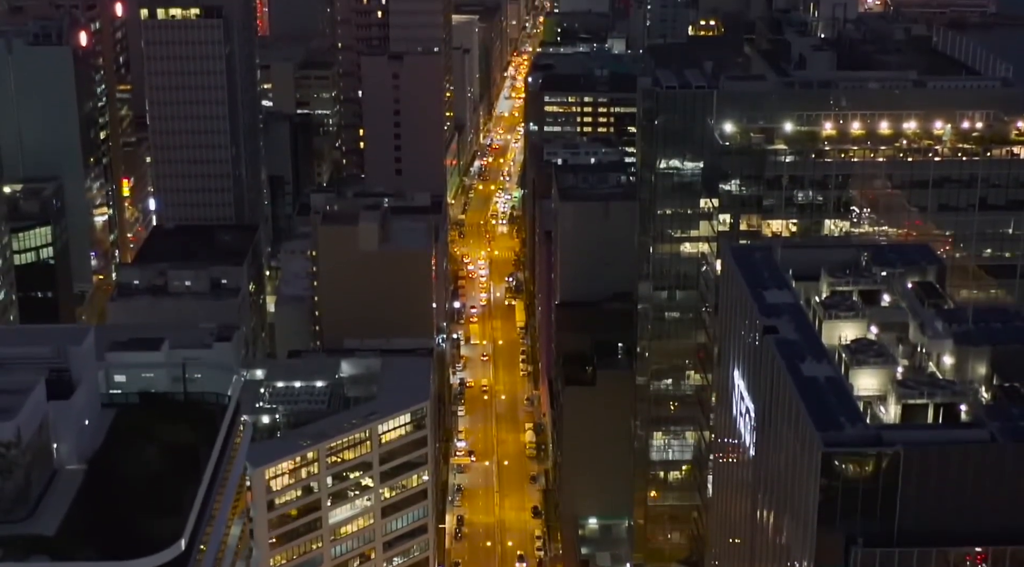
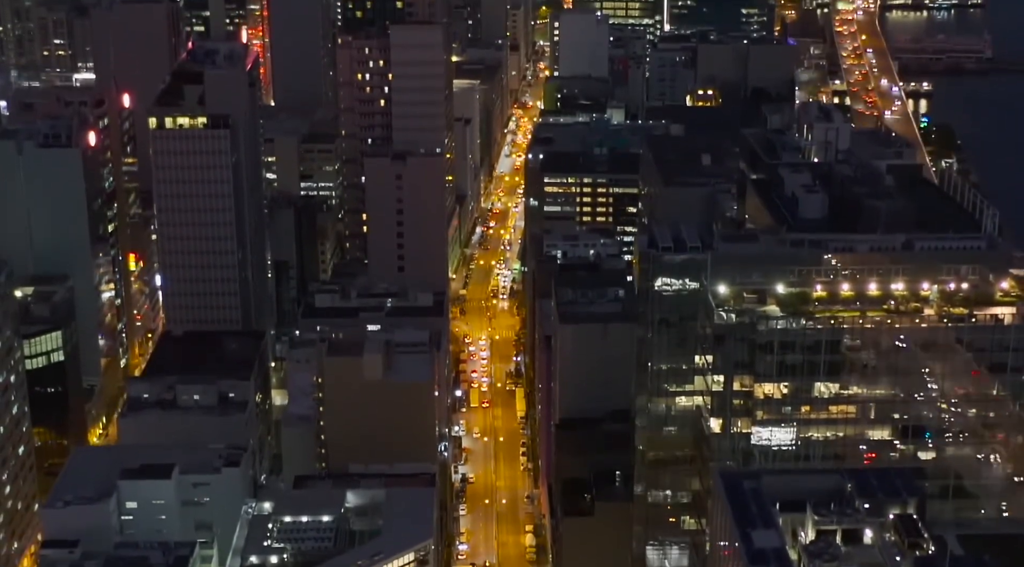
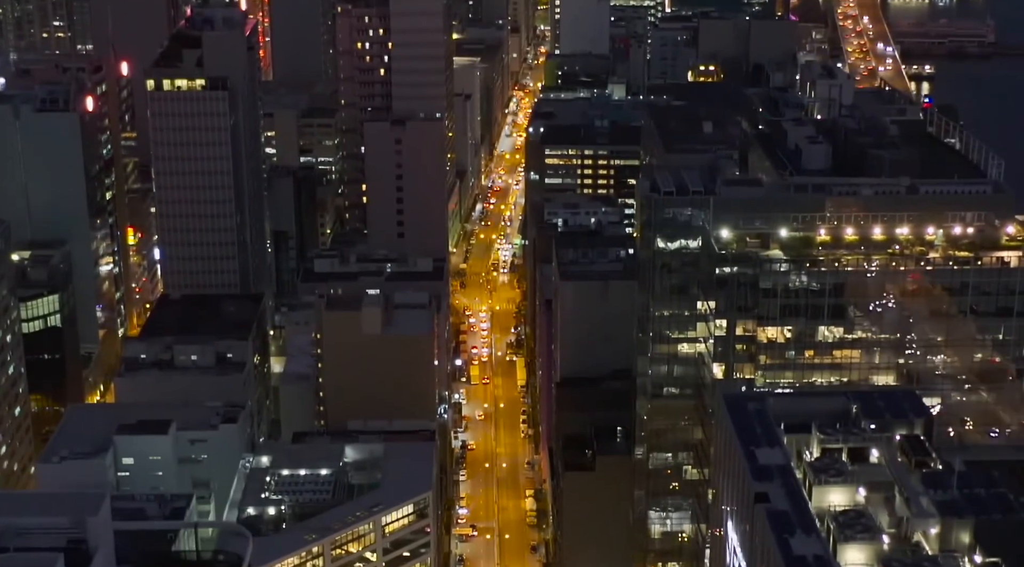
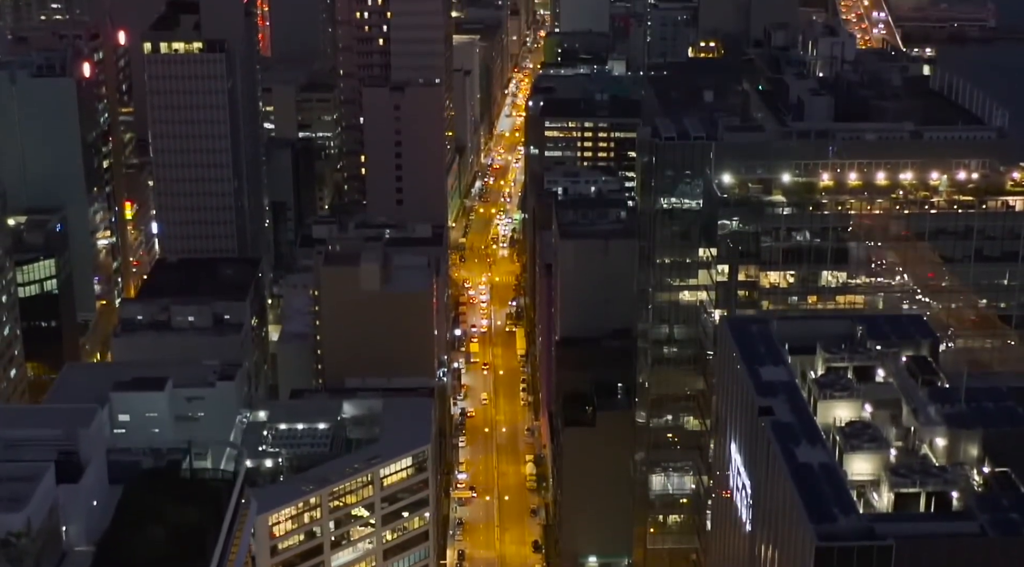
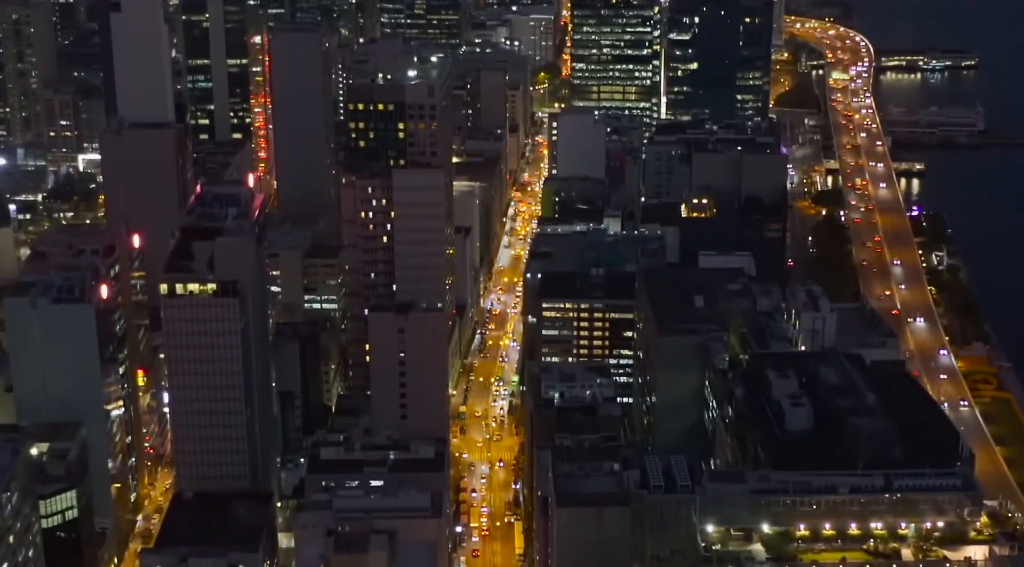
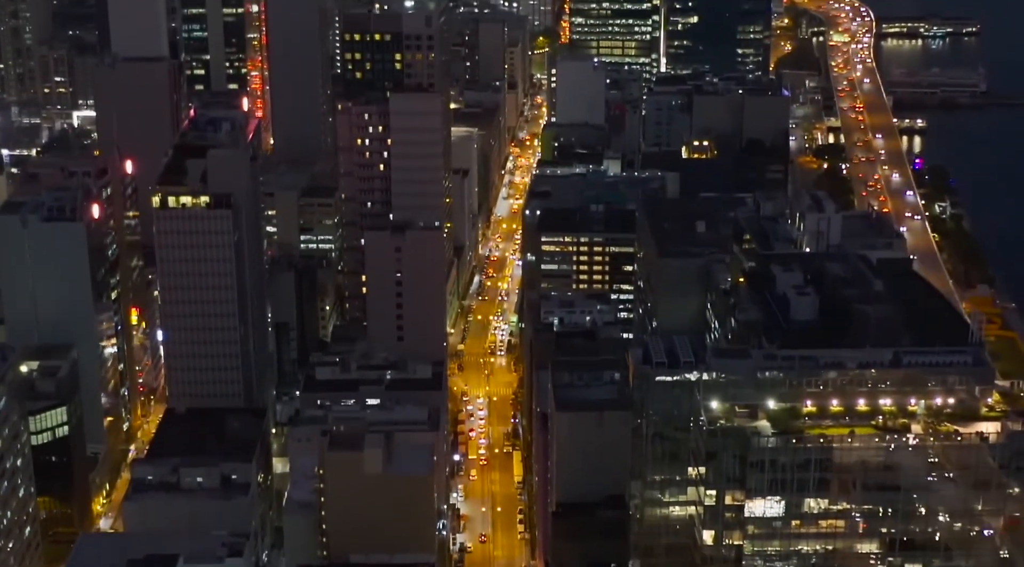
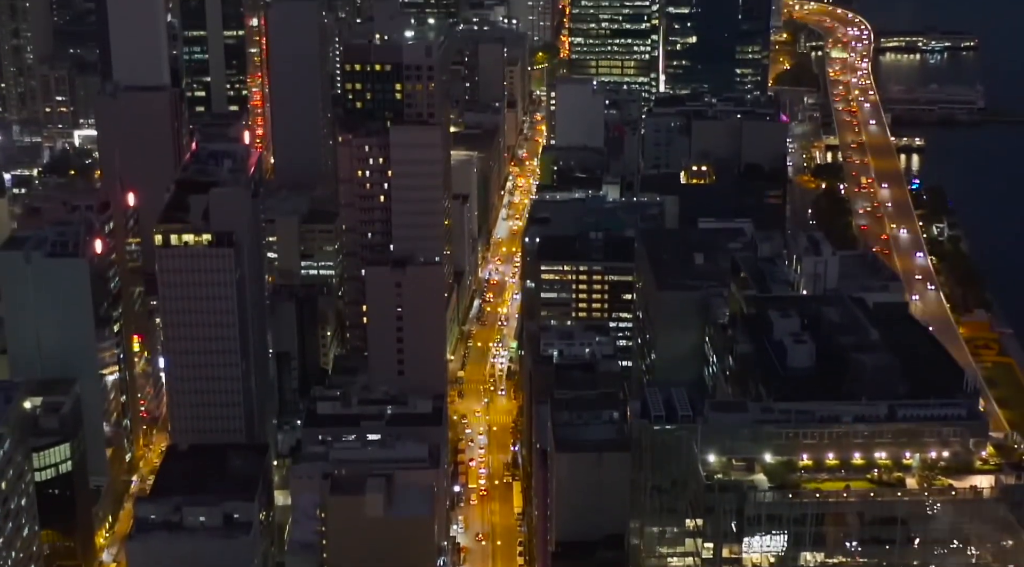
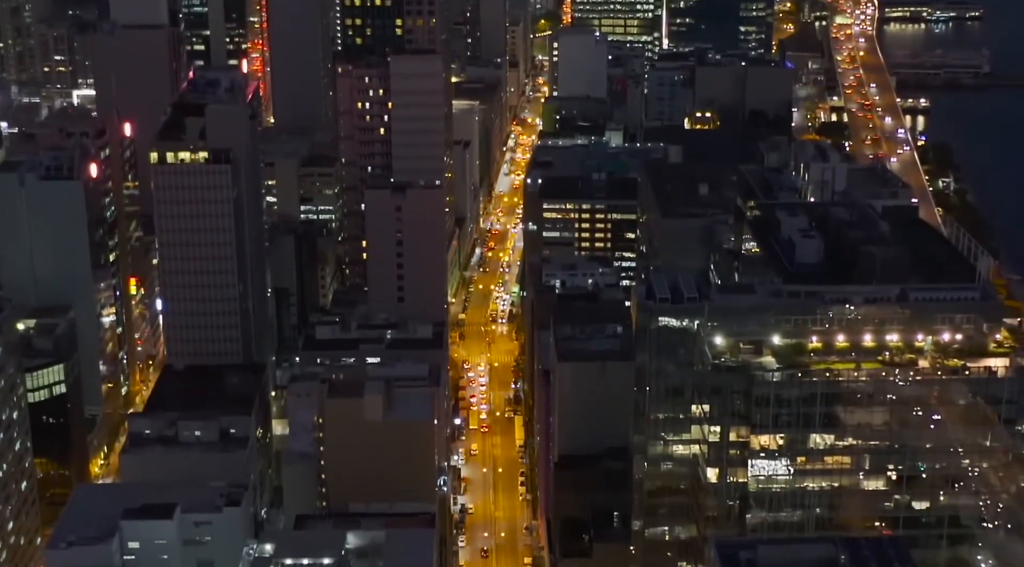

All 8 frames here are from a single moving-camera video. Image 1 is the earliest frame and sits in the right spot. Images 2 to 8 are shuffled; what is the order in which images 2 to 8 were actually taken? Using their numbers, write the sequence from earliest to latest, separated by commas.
4, 3, 2, 8, 6, 7, 5
